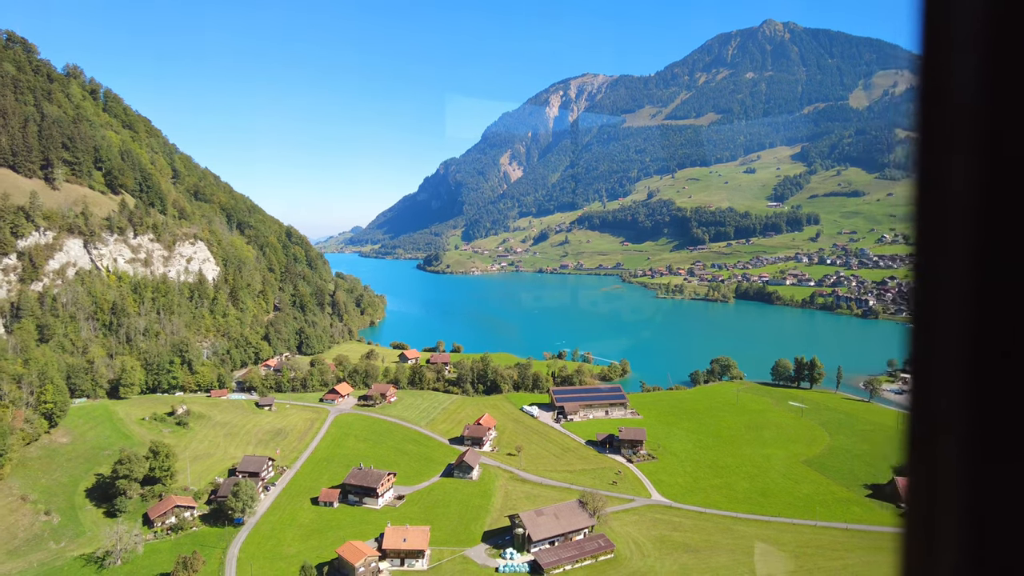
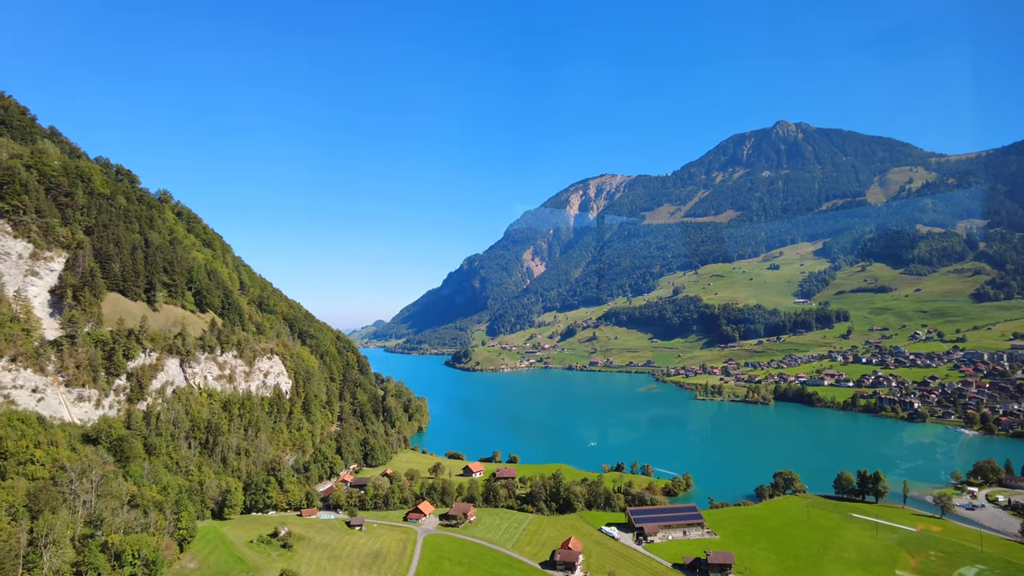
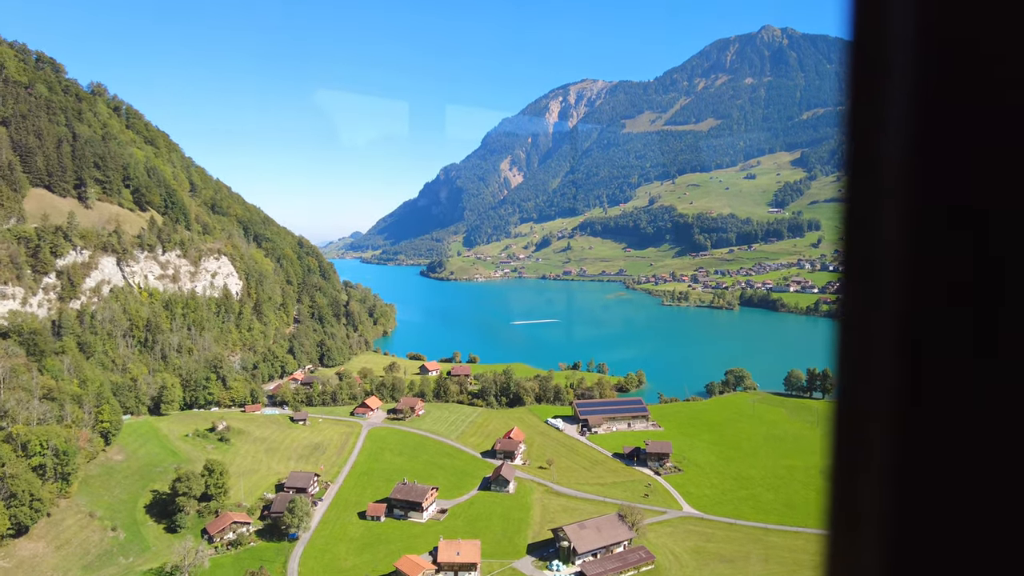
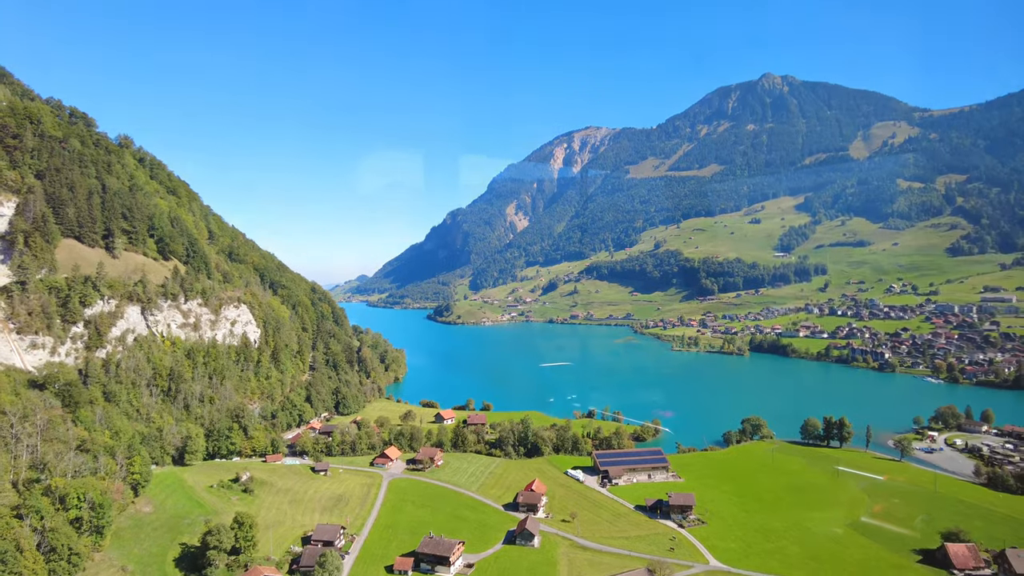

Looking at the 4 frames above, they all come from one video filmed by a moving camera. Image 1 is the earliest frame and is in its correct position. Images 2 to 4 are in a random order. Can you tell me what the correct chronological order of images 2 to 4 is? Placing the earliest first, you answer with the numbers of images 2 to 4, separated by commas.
3, 4, 2
